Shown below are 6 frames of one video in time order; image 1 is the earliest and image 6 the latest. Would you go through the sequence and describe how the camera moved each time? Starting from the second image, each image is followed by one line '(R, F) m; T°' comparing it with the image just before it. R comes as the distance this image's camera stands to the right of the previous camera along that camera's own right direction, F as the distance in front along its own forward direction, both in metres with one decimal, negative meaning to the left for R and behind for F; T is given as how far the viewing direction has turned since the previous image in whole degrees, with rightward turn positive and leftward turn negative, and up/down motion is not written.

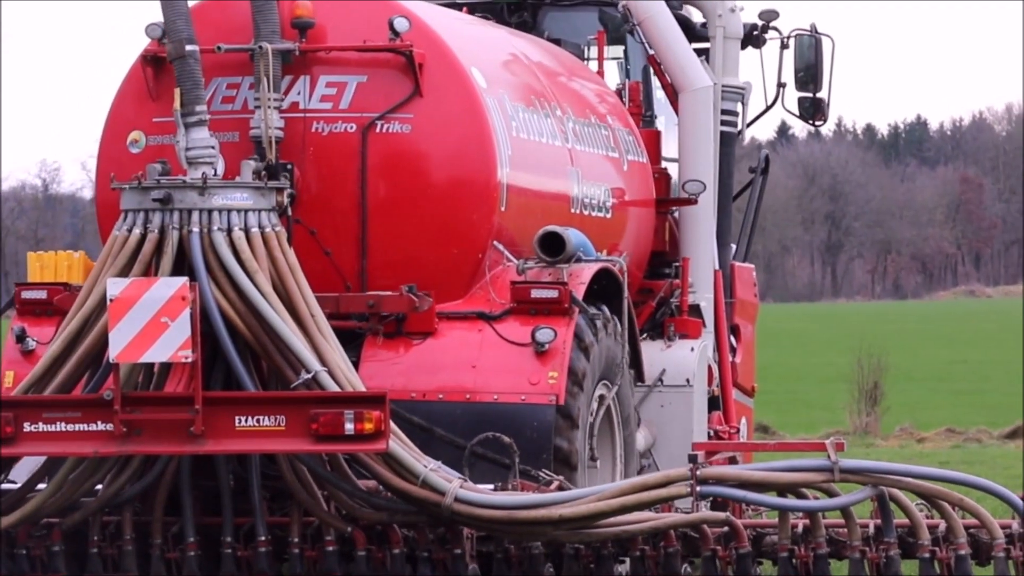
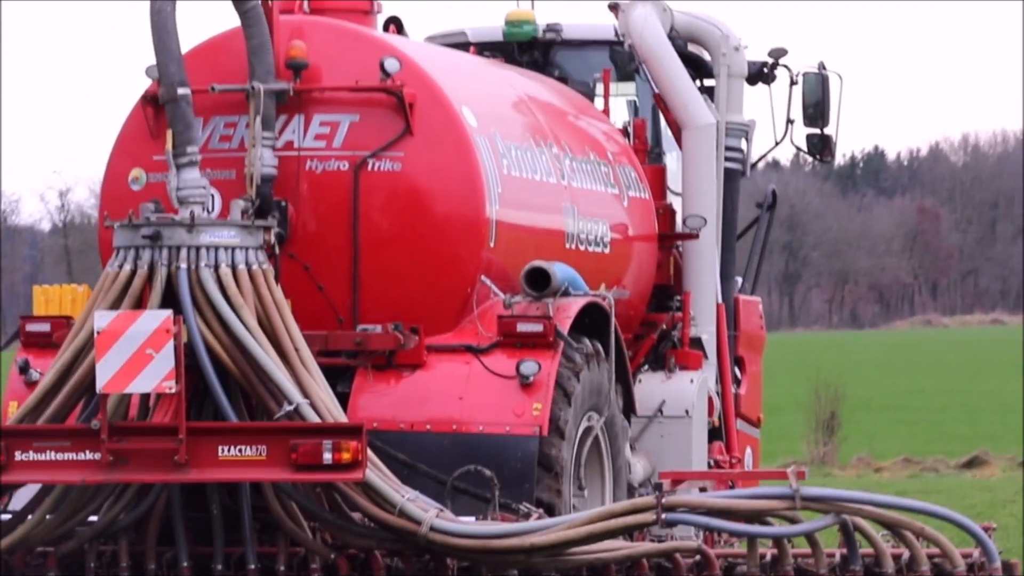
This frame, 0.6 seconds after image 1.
(-0.1, -0.2) m; +1°
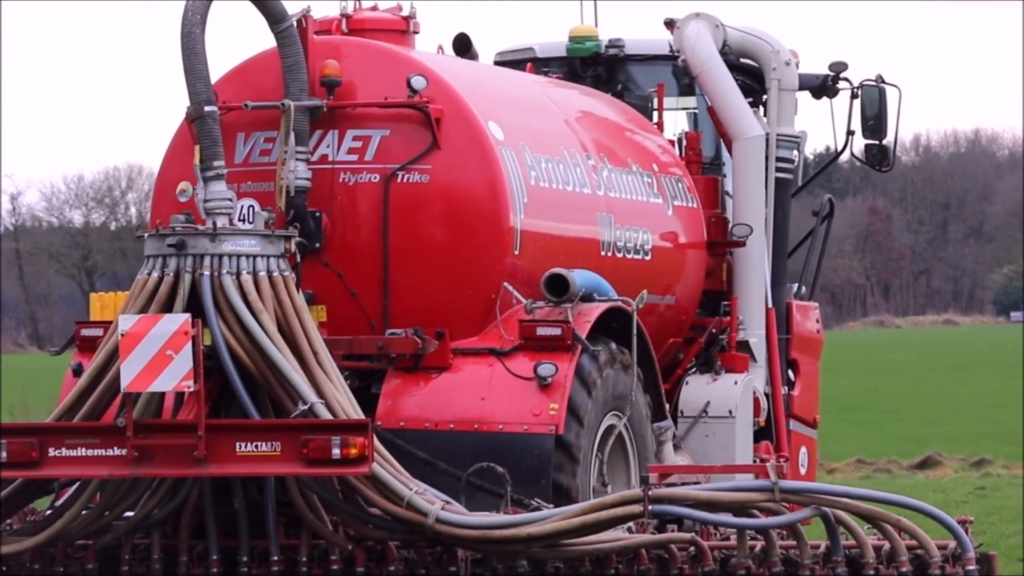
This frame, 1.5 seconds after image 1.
(+0.8, -0.2) m; -7°
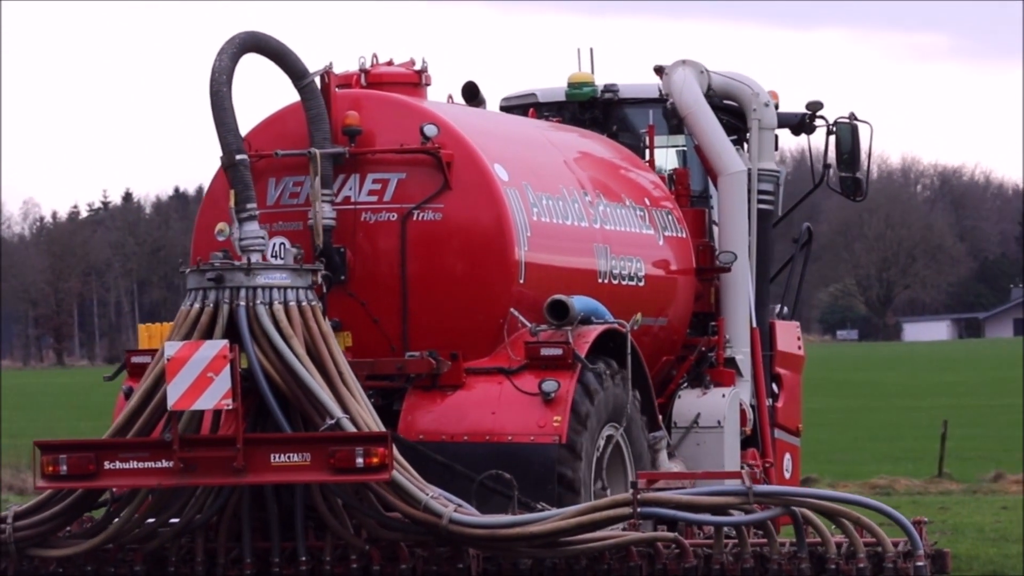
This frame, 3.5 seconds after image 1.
(+0.1, -0.8) m; -1°
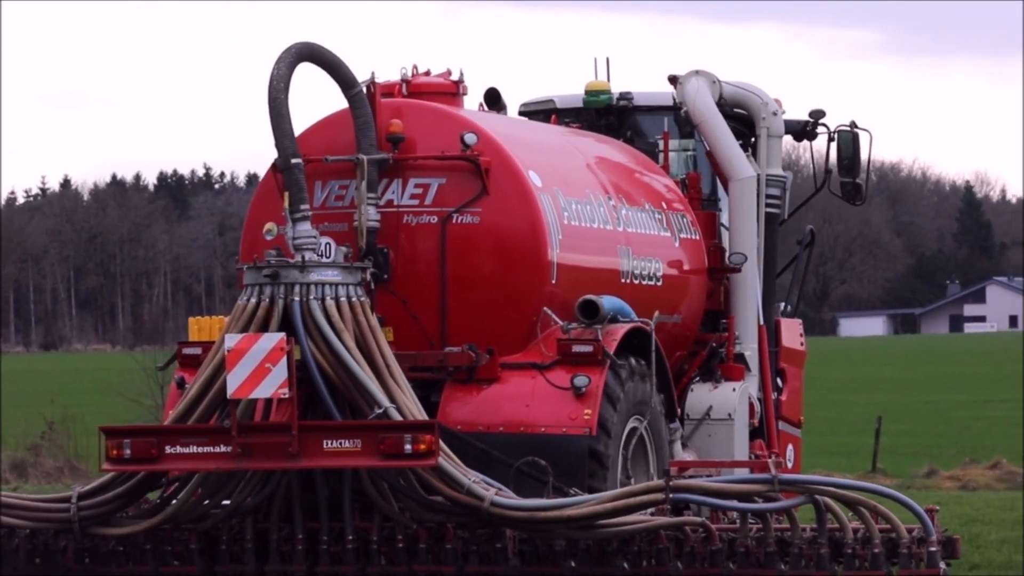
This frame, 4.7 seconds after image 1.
(-0.4, -0.5) m; +2°
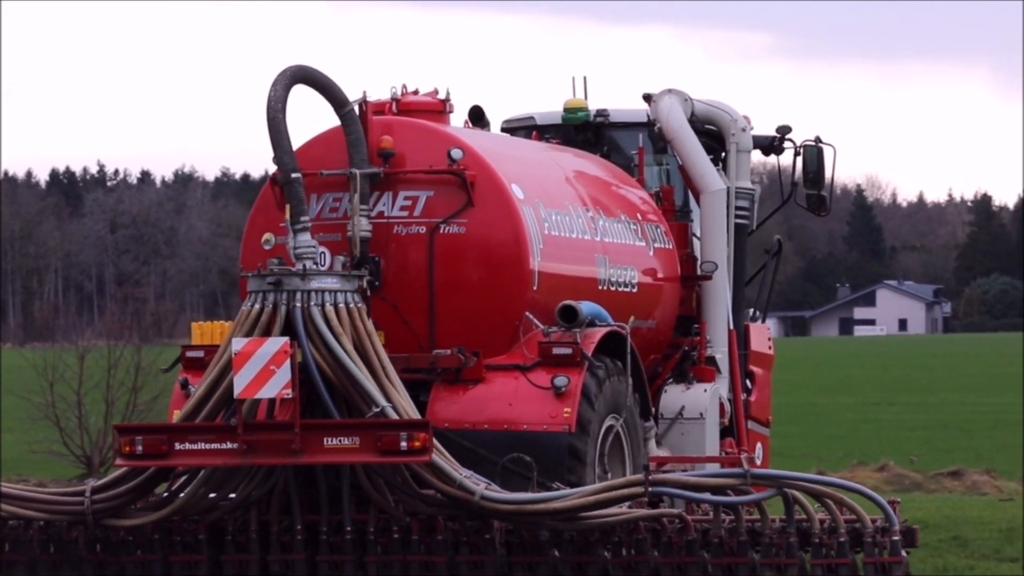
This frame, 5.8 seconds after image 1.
(-0.1, -0.5) m; +1°
